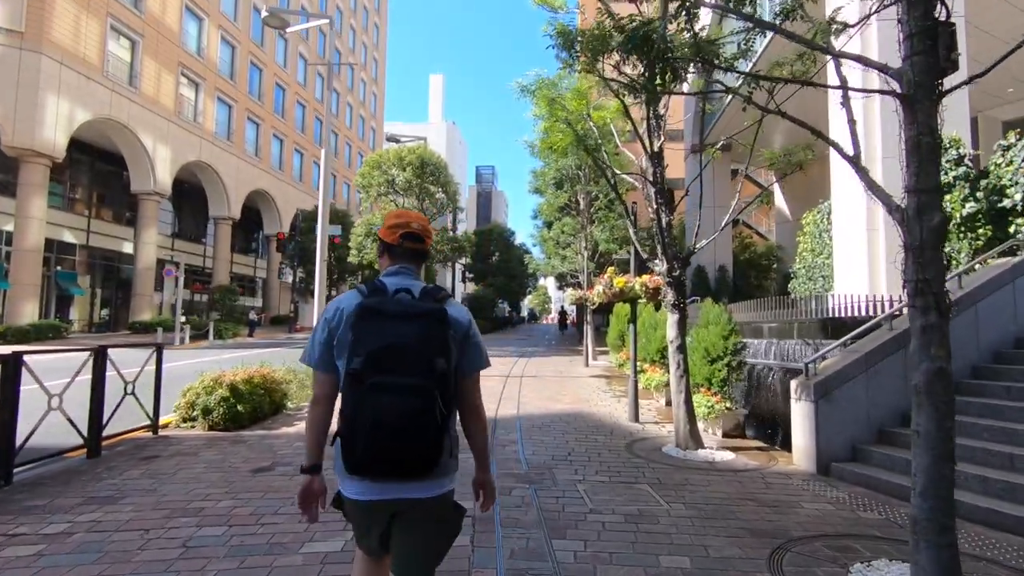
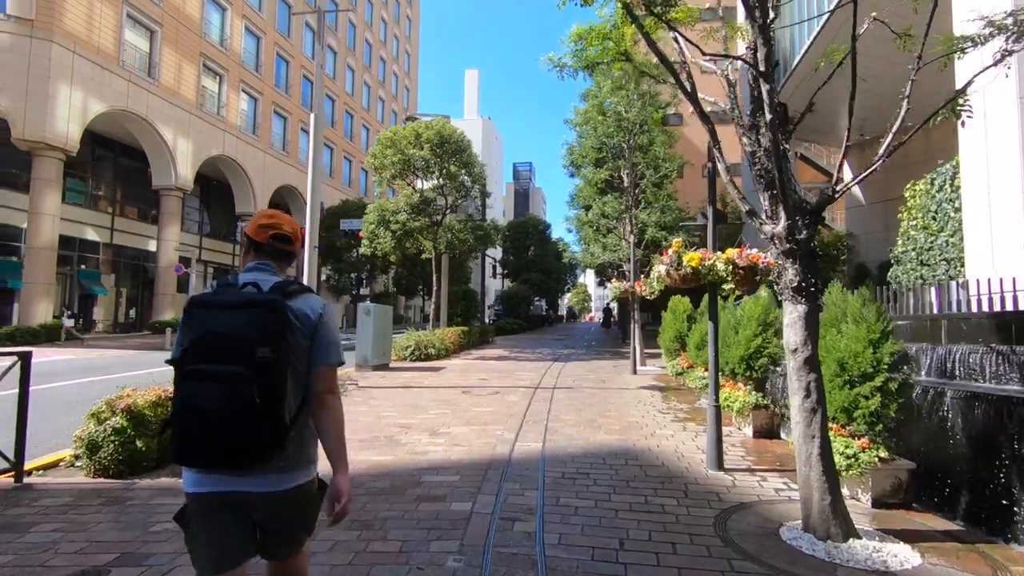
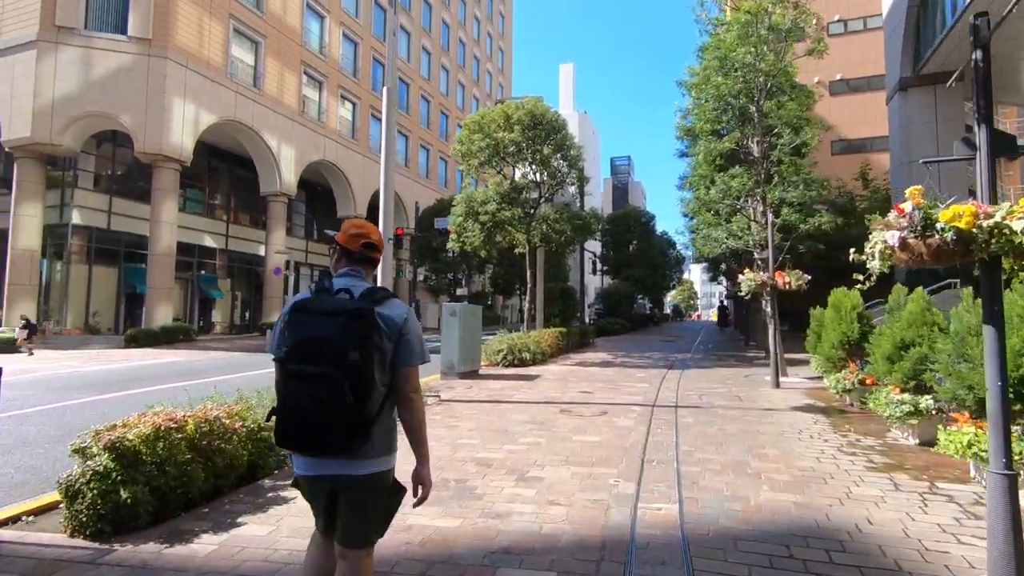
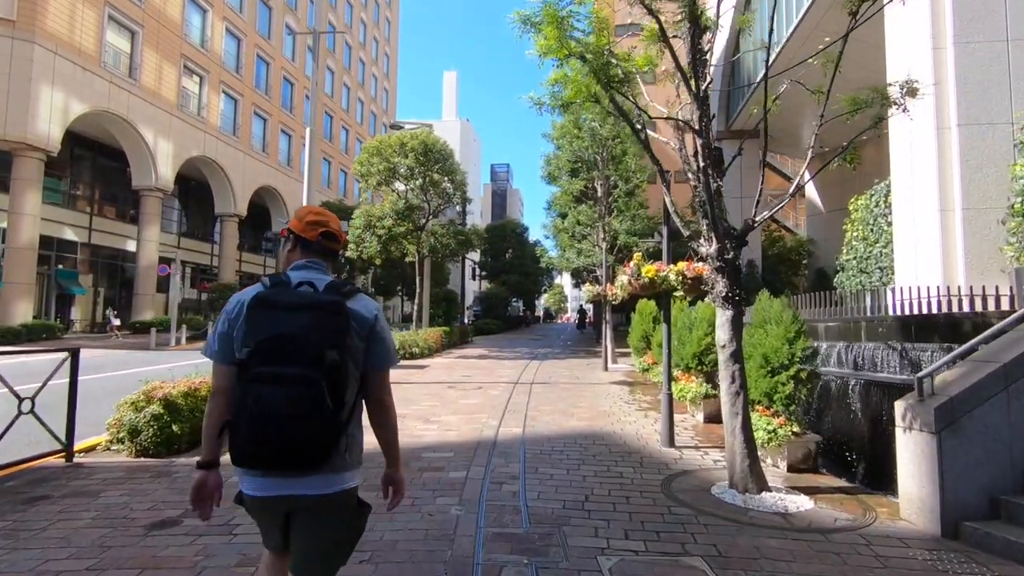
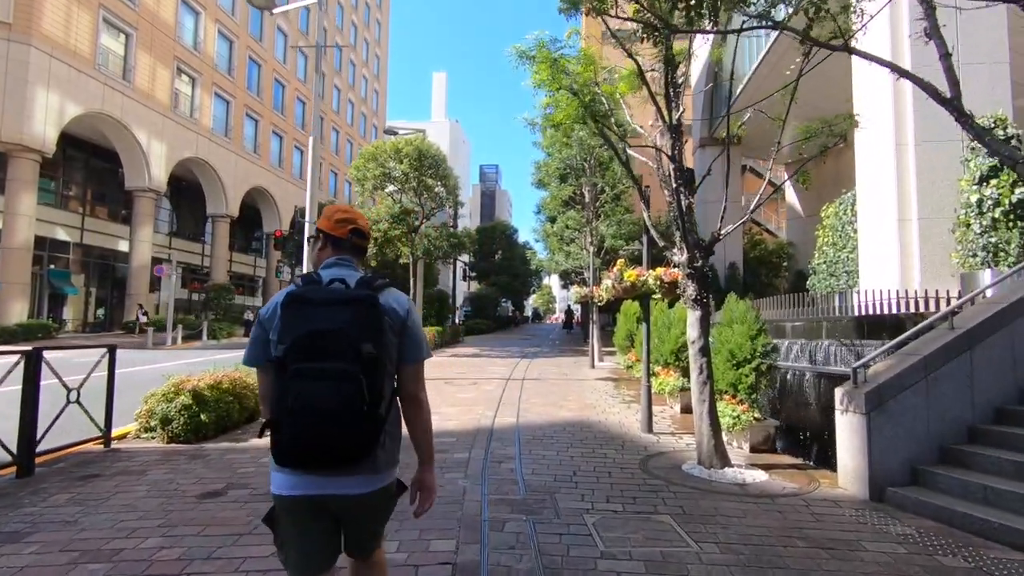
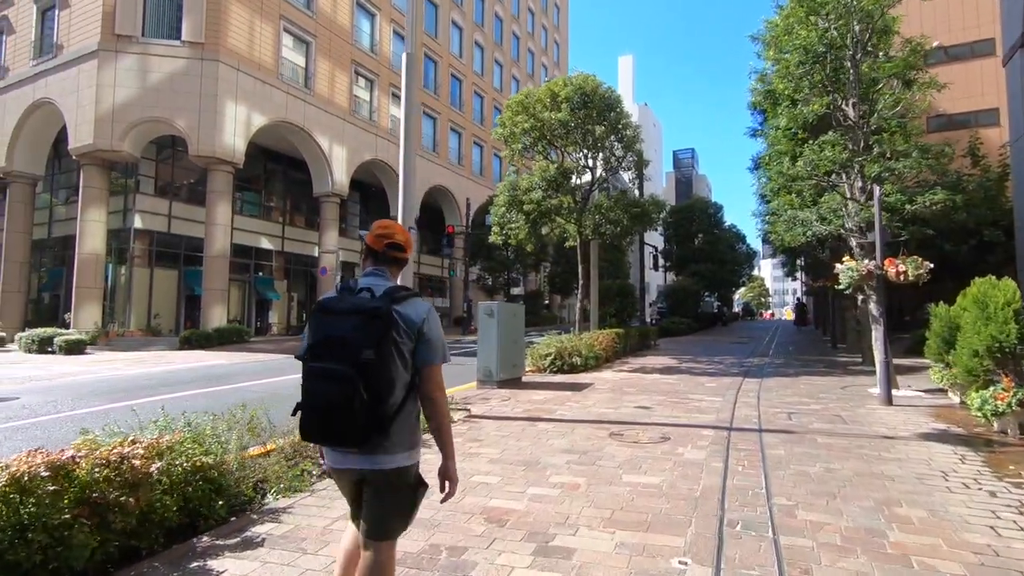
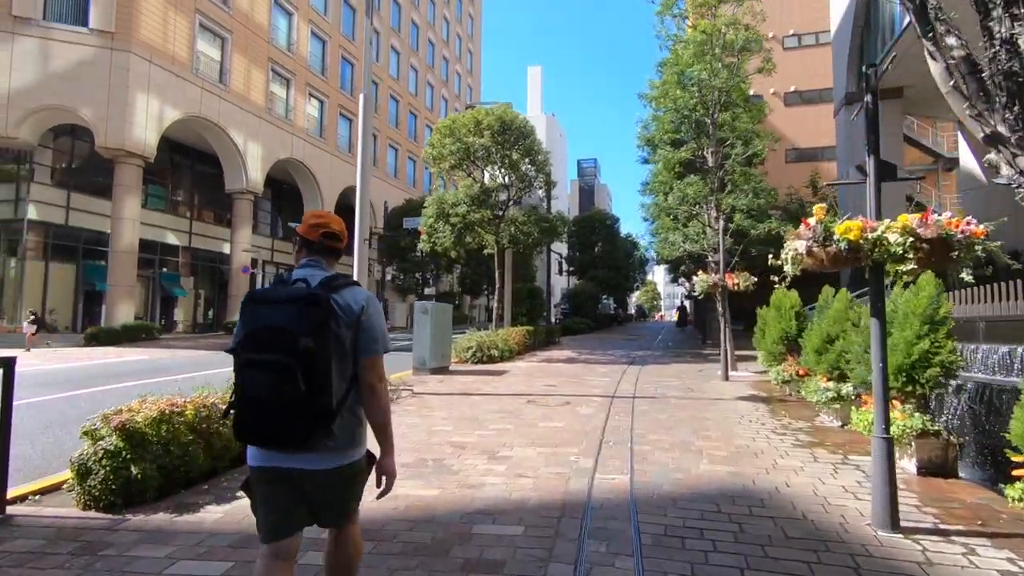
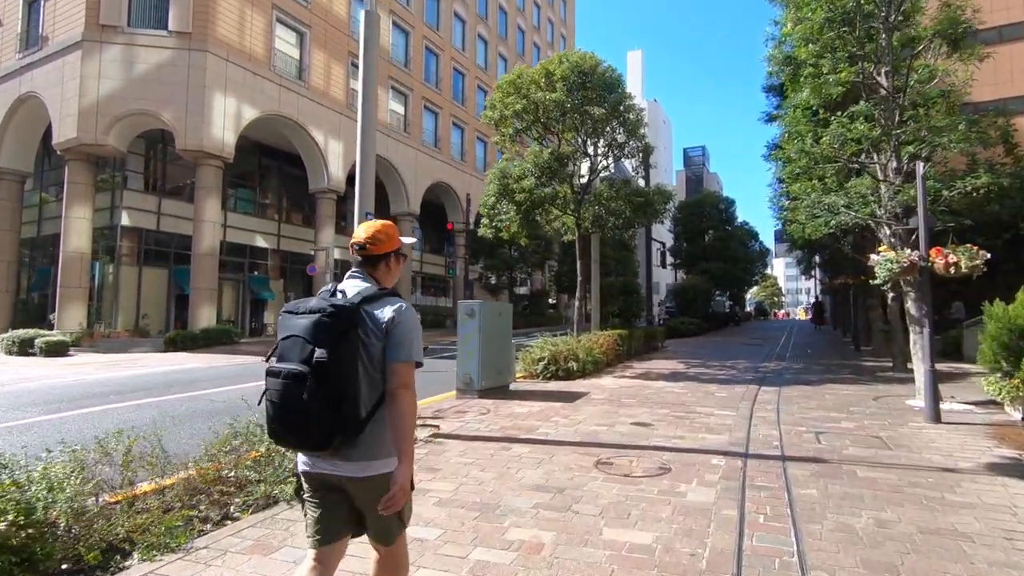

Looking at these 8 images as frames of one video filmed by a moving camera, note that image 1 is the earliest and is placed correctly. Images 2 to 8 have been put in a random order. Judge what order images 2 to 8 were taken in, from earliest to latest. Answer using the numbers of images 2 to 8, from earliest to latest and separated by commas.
5, 4, 2, 7, 3, 6, 8
